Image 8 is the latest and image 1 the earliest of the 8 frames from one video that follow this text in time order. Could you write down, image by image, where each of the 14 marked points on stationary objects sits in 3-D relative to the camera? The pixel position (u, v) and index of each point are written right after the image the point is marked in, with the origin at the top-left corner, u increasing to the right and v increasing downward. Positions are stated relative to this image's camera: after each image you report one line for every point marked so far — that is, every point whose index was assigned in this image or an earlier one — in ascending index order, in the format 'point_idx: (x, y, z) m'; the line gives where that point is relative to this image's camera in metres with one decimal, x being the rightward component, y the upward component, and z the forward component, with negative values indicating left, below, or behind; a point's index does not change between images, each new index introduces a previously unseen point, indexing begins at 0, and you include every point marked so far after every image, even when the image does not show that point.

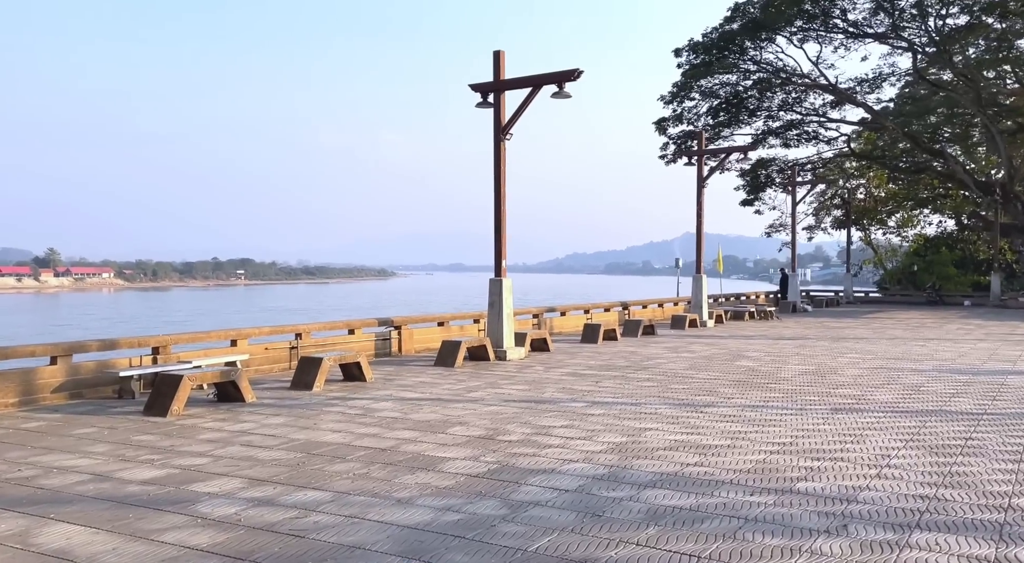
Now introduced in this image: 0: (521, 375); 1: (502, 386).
0: (+0.1, -1.2, +11.8) m
1: (-0.1, -1.2, +10.8) m
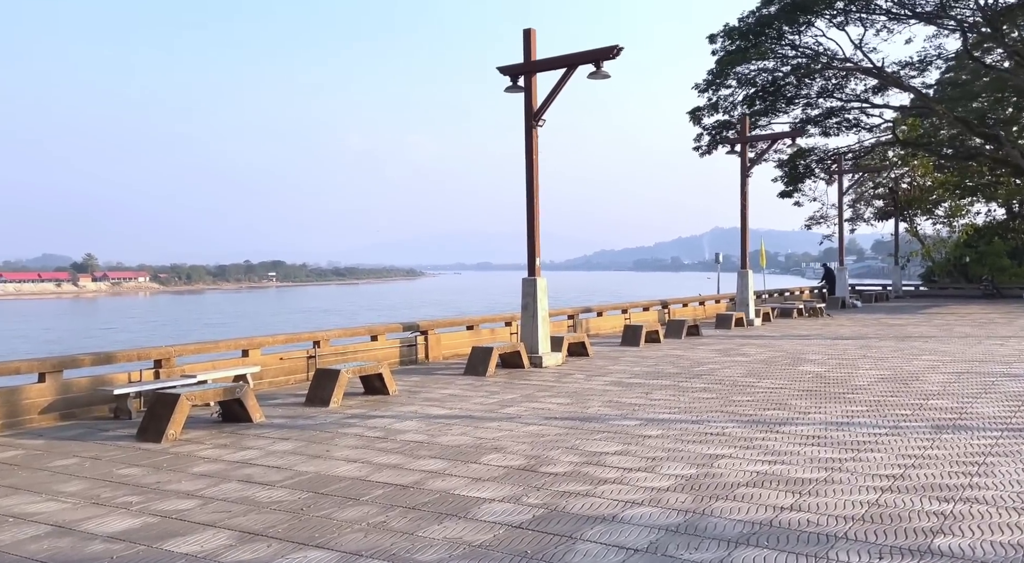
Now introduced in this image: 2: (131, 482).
0: (+0.5, -1.2, +10.6) m
1: (+0.3, -1.2, +9.6) m
2: (-2.8, -1.5, +6.8) m
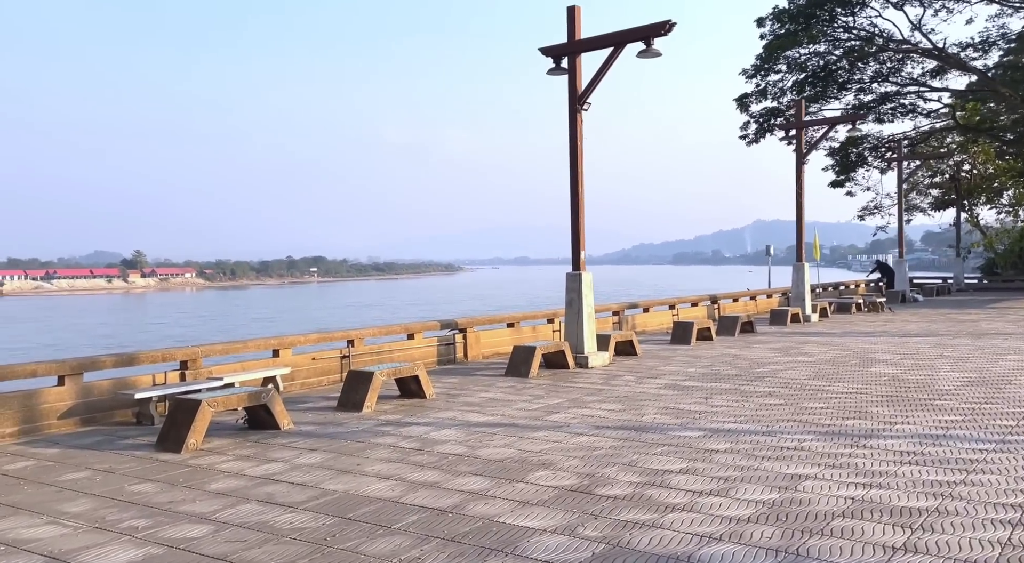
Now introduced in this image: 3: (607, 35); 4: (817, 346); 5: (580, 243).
0: (+1.0, -1.1, +9.9) m
1: (+0.7, -1.2, +8.9) m
2: (-2.5, -1.5, +6.2) m
3: (+1.1, +2.9, +11.0) m
4: (+3.9, -0.8, +11.9) m
5: (+0.9, +0.5, +12.7) m
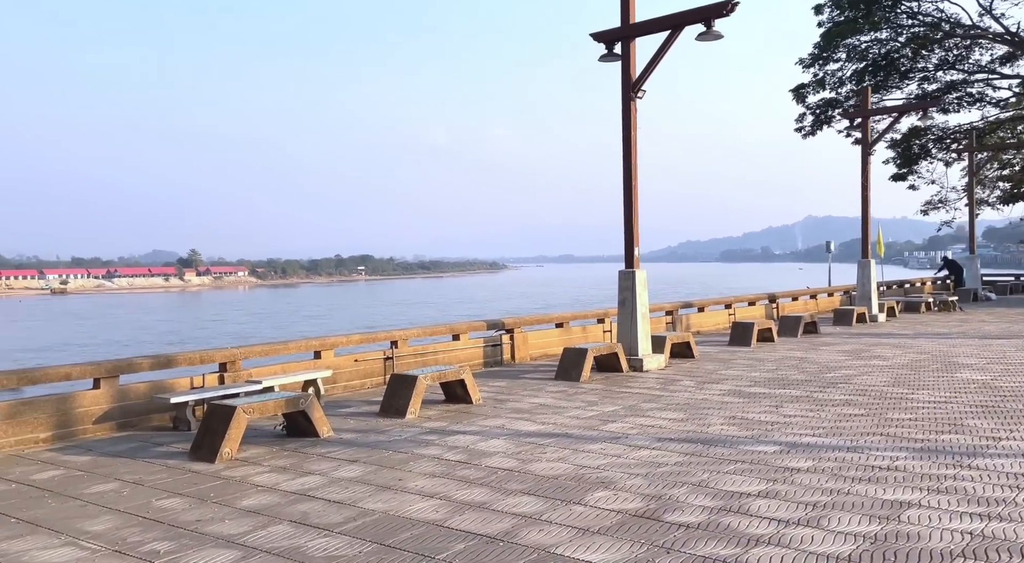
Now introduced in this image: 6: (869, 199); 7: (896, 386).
0: (+1.5, -1.1, +9.2) m
1: (+1.2, -1.2, +8.2) m
2: (-2.1, -1.5, +5.8) m
3: (+1.7, +2.9, +10.4) m
4: (+4.5, -0.8, +11.1) m
5: (+1.6, +0.5, +12.0) m
6: (+5.9, +1.4, +15.4) m
7: (+3.5, -0.9, +8.4) m
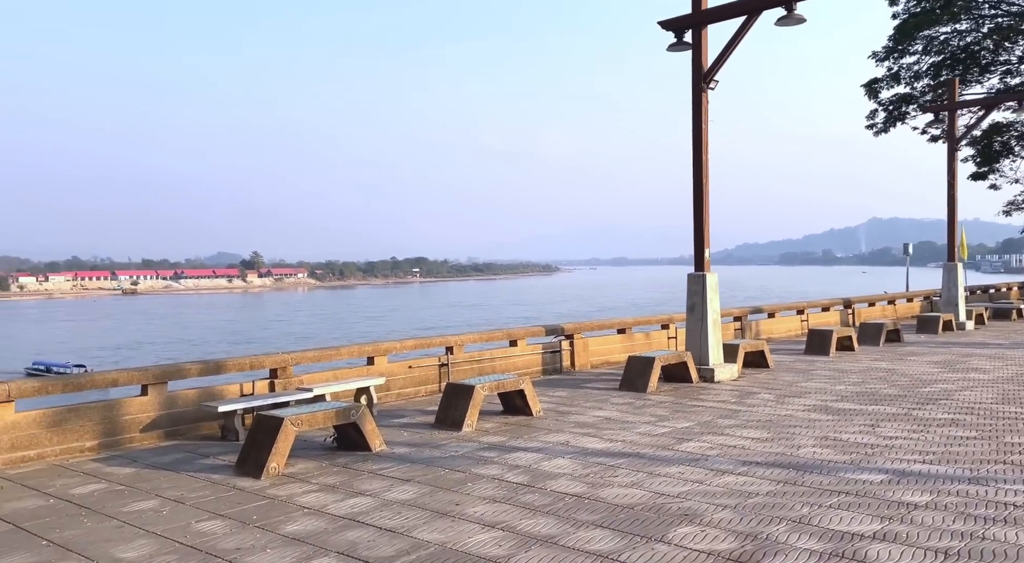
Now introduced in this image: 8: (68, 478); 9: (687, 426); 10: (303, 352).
0: (+2.1, -1.2, +8.5) m
1: (+1.7, -1.2, +7.5) m
2: (-1.7, -1.5, +5.2) m
3: (+2.4, +2.9, +9.7) m
4: (+5.2, -0.9, +10.2) m
5: (+2.3, +0.5, +11.3) m
6: (+6.8, +1.3, +14.4) m
7: (+4.0, -1.0, +7.5) m
8: (-3.6, -1.6, +7.6) m
9: (+1.5, -1.2, +8.0) m
10: (-2.3, -0.8, +10.3) m
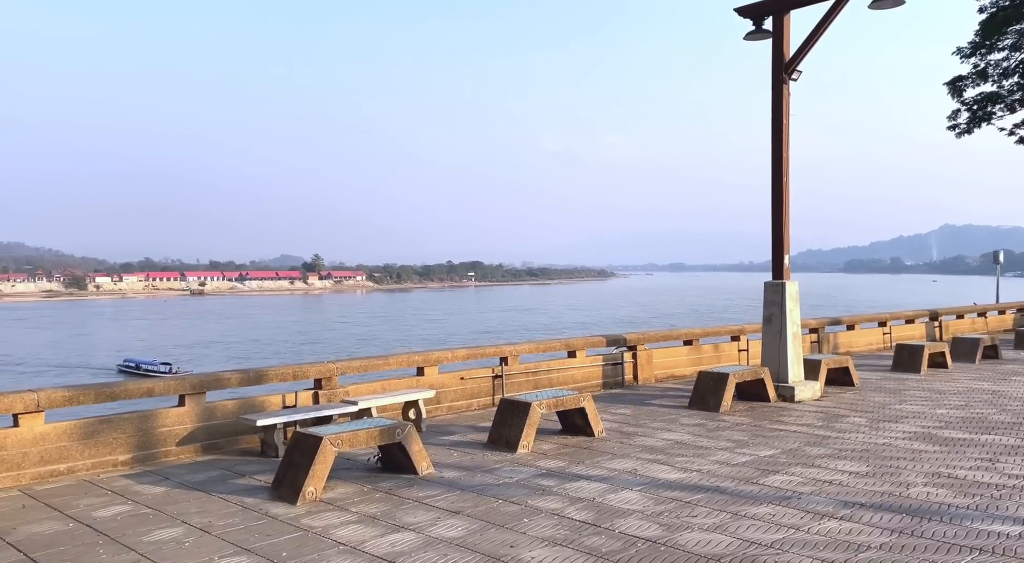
0: (+2.6, -1.3, +7.6) m
1: (+2.2, -1.3, +6.7) m
2: (-1.4, -1.5, +4.6) m
3: (+3.0, +2.8, +8.7) m
4: (+5.8, -1.0, +9.1) m
5: (+3.0, +0.4, +10.4) m
6: (+7.7, +1.1, +13.2) m
7: (+4.4, -1.1, +6.5) m
8: (-3.2, -1.6, +7.0) m
9: (+2.0, -1.3, +7.1) m
10: (-1.7, -0.8, +9.7) m
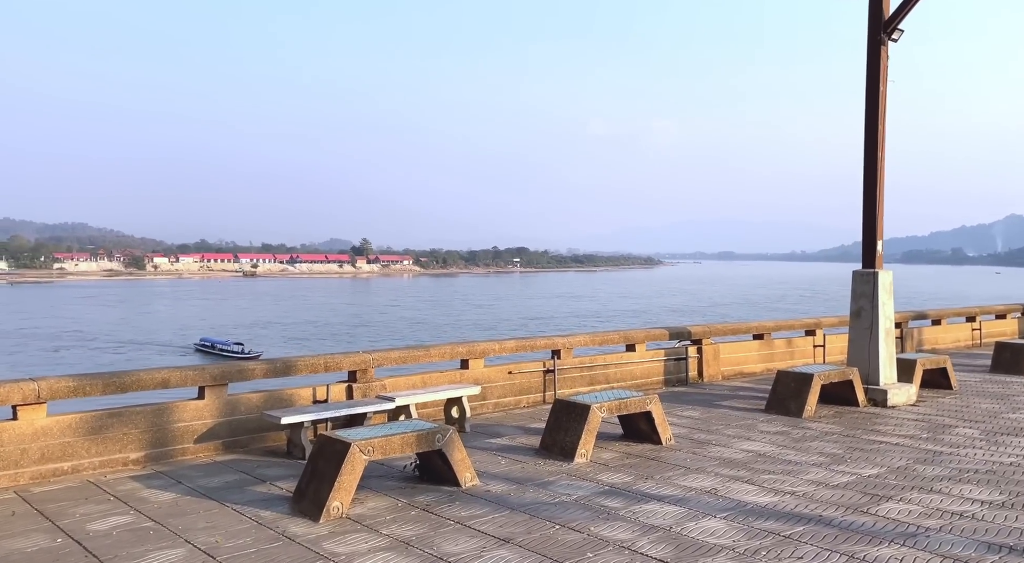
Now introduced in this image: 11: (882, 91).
0: (+3.0, -1.2, +6.5) m
1: (+2.5, -1.2, +5.5) m
2: (-1.2, -1.4, +3.6) m
3: (+3.5, +2.9, +7.5) m
4: (+6.3, -1.0, +7.8) m
5: (+3.6, +0.5, +9.2) m
6: (+8.4, +1.2, +11.8) m
7: (+4.8, -1.1, +5.3) m
8: (-2.8, -1.5, +6.2) m
9: (+2.4, -1.2, +6.0) m
10: (-1.2, -0.7, +8.8) m
11: (+3.5, +1.8, +8.8) m
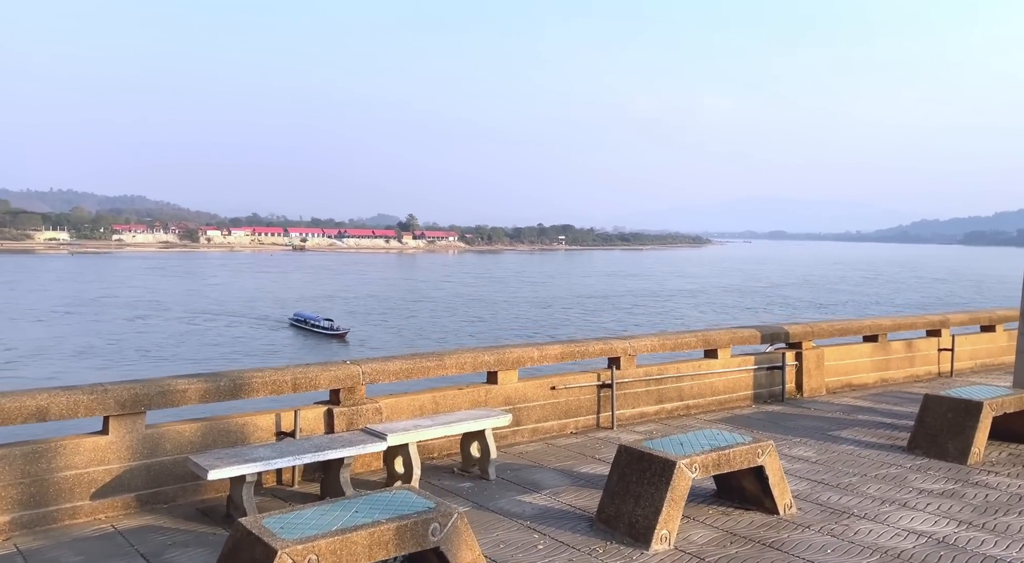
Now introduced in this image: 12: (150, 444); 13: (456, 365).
0: (+3.2, -1.2, +3.8) m
1: (+2.7, -1.2, +2.9) m
2: (-1.1, -1.5, +1.2) m
3: (+3.8, +2.9, +4.8) m
4: (+6.6, -1.0, +5.0) m
5: (+3.9, +0.6, +6.5) m
6: (+8.9, +1.3, +8.8) m
7: (+4.9, -1.1, +2.6) m
8: (-2.6, -1.4, +3.8) m
9: (+2.5, -1.2, +3.4) m
10: (-0.9, -0.6, +6.3) m
11: (+3.8, +1.8, +6.1) m
12: (-2.1, -1.0, +5.5) m
13: (-0.4, -0.6, +6.6) m
